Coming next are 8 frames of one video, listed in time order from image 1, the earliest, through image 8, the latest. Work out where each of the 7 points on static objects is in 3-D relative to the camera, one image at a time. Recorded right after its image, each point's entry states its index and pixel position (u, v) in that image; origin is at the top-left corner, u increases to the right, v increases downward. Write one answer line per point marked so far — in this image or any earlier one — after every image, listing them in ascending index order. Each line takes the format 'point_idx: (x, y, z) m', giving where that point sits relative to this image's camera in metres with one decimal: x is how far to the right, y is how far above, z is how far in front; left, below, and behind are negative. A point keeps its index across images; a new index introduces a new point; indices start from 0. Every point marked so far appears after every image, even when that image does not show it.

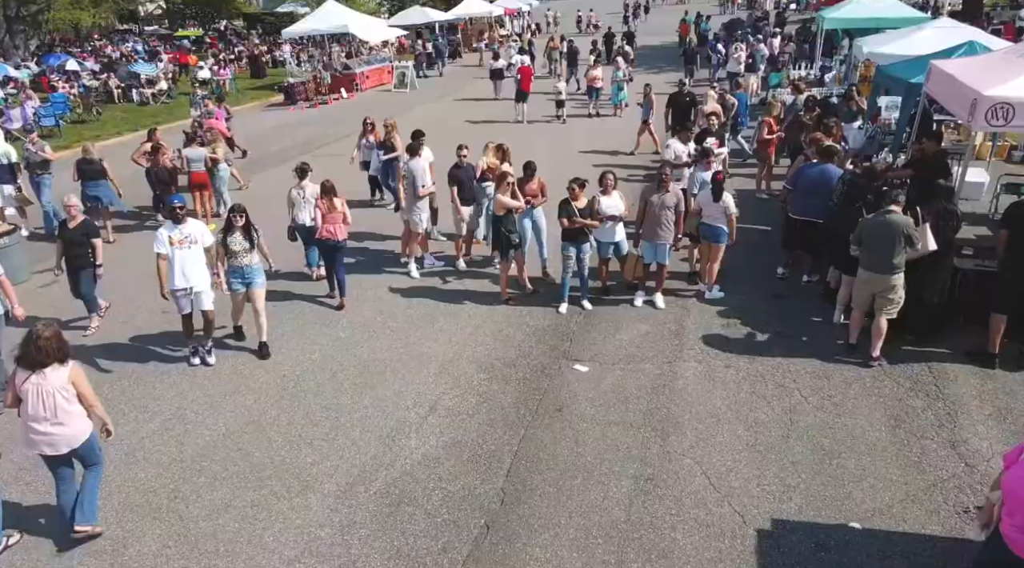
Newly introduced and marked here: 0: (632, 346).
0: (+1.2, -0.7, +7.4) m
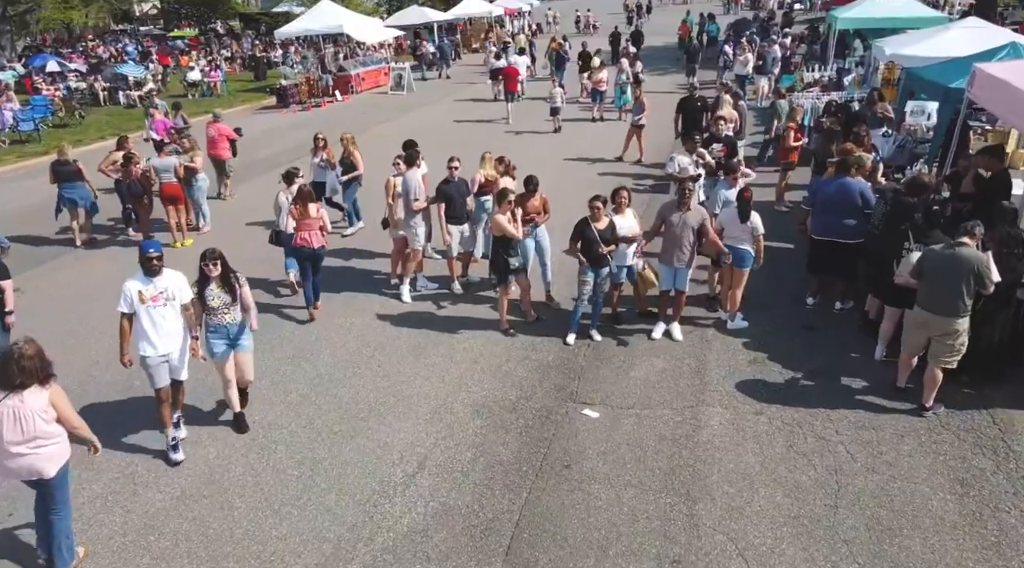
0: (+1.2, -1.0, +6.6) m
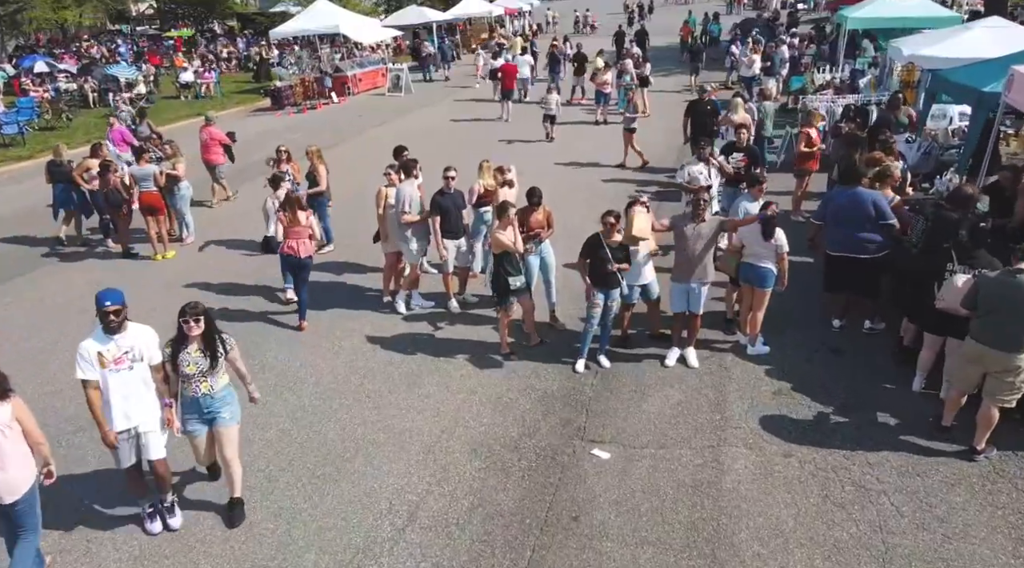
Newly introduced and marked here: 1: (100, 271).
0: (+1.3, -1.2, +6.0) m
1: (-5.7, +0.2, +10.0) m
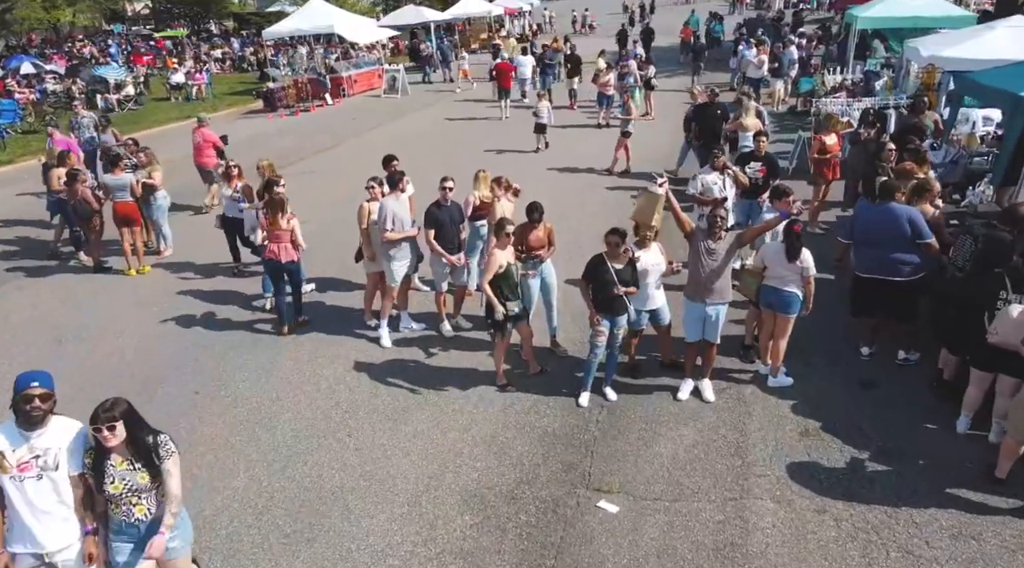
0: (+1.2, -1.4, +5.3) m
1: (-5.8, 0.0, +9.3) m
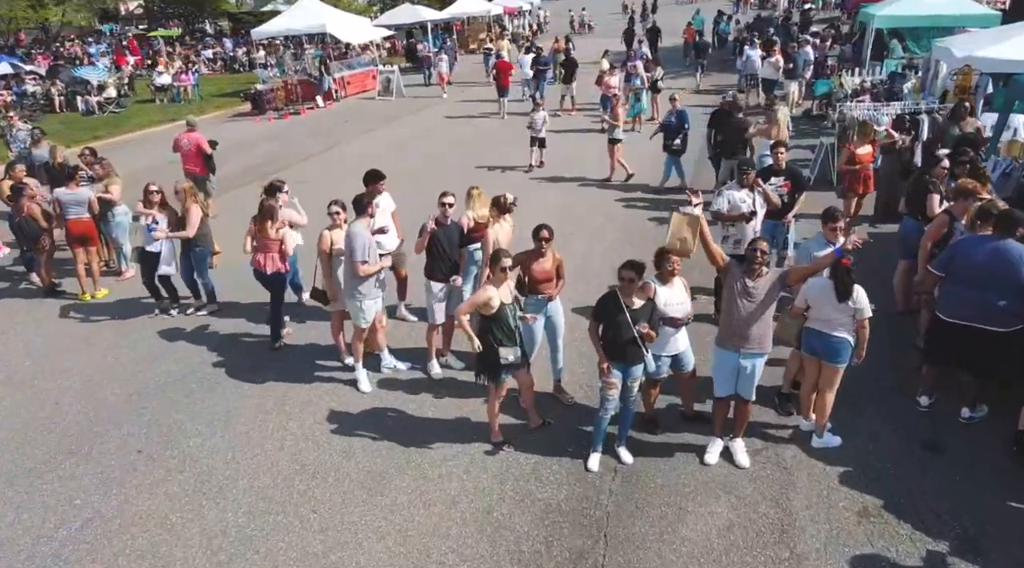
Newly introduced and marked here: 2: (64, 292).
0: (+1.2, -1.7, +4.3) m
1: (-5.8, -0.3, +8.3) m
2: (-5.5, -0.1, +8.8) m
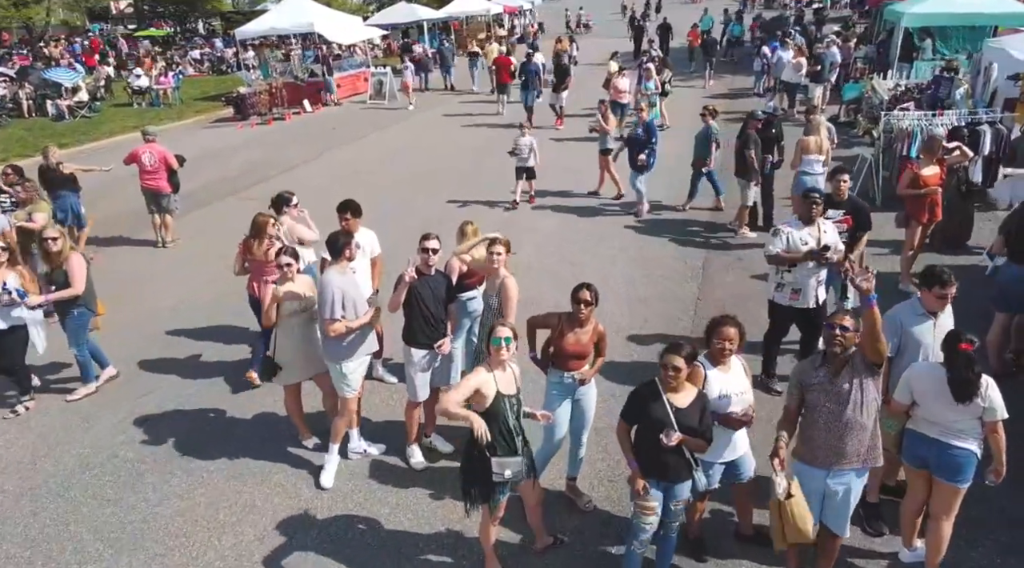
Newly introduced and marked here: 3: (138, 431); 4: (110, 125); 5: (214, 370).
0: (+1.2, -2.2, +2.9) m
1: (-5.8, -0.8, +6.9) m
2: (-5.5, -0.6, +7.4) m
3: (-3.0, -1.2, +5.7) m
4: (-10.8, +4.3, +19.4) m
5: (-2.8, -0.8, +6.7) m
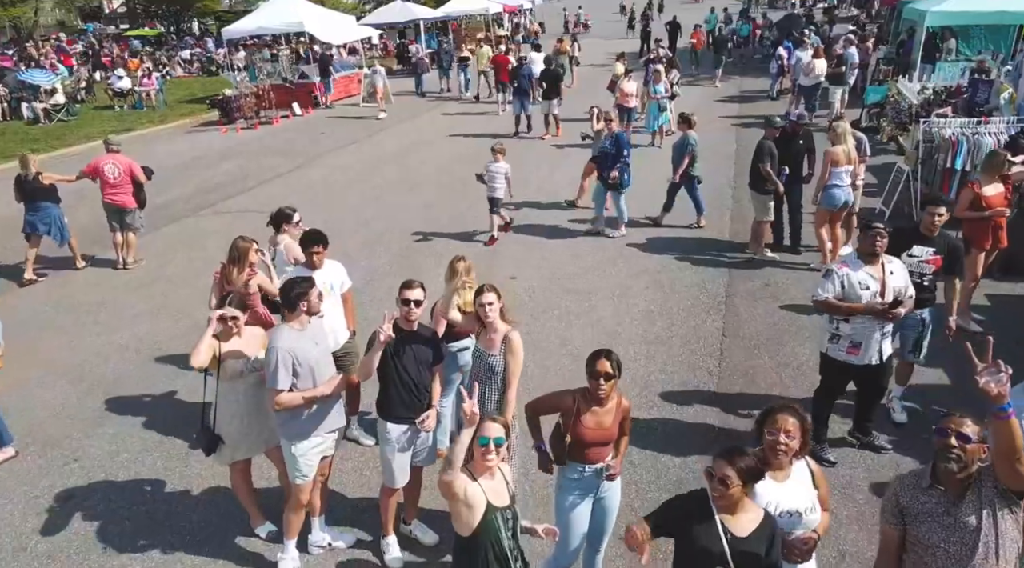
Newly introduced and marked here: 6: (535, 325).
0: (+1.2, -2.5, +1.9) m
1: (-5.8, -1.1, +5.9) m
2: (-5.5, -0.9, +6.4) m
3: (-3.0, -1.5, +4.7) m
4: (-10.8, +4.0, +18.4) m
5: (-2.8, -1.1, +5.7) m
6: (+0.2, -0.4, +7.3) m
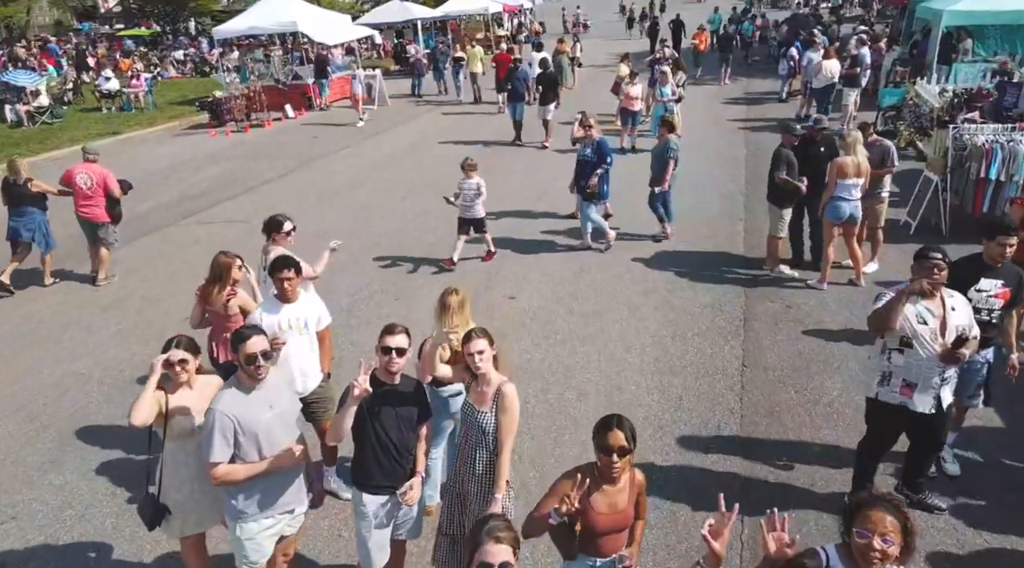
0: (+1.2, -2.7, +1.3) m
1: (-5.8, -1.4, +5.3) m
2: (-5.5, -1.1, +5.8) m
3: (-3.0, -1.7, +4.1) m
4: (-10.8, +3.7, +17.8) m
5: (-2.8, -1.3, +5.1) m
6: (+0.2, -0.6, +6.7) m
